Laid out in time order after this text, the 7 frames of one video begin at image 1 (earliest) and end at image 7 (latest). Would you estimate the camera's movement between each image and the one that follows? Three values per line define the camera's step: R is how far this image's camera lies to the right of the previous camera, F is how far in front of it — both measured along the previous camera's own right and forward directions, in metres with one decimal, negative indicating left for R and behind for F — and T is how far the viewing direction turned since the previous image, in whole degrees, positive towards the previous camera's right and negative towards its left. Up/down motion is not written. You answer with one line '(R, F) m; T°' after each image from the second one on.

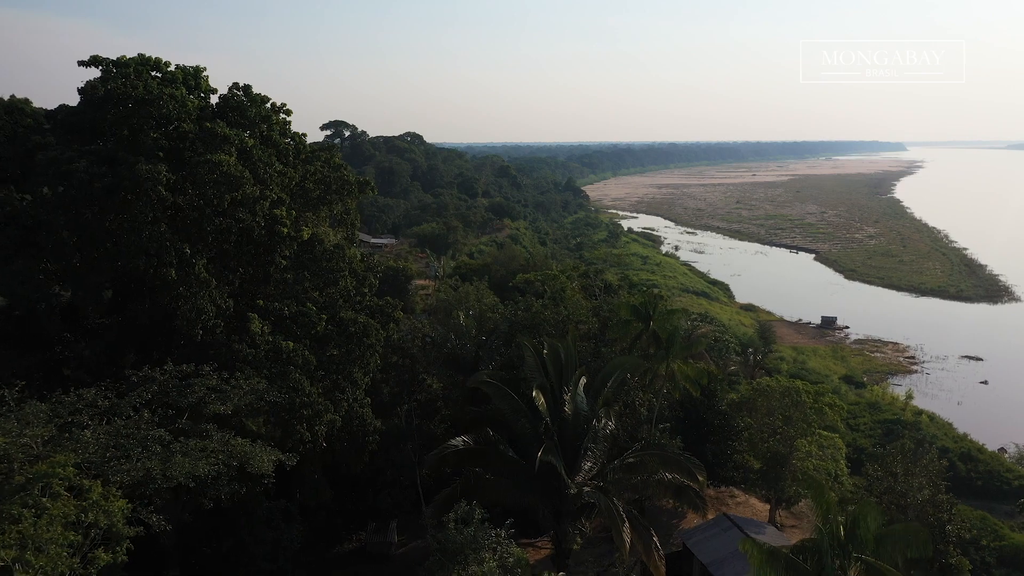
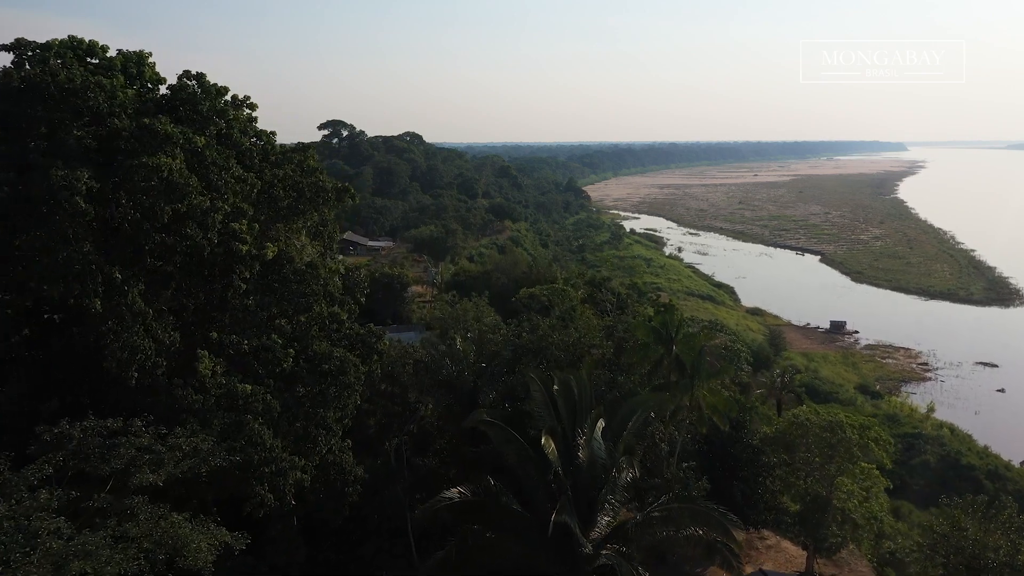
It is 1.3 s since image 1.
(-0.1, +1.7) m; 0°
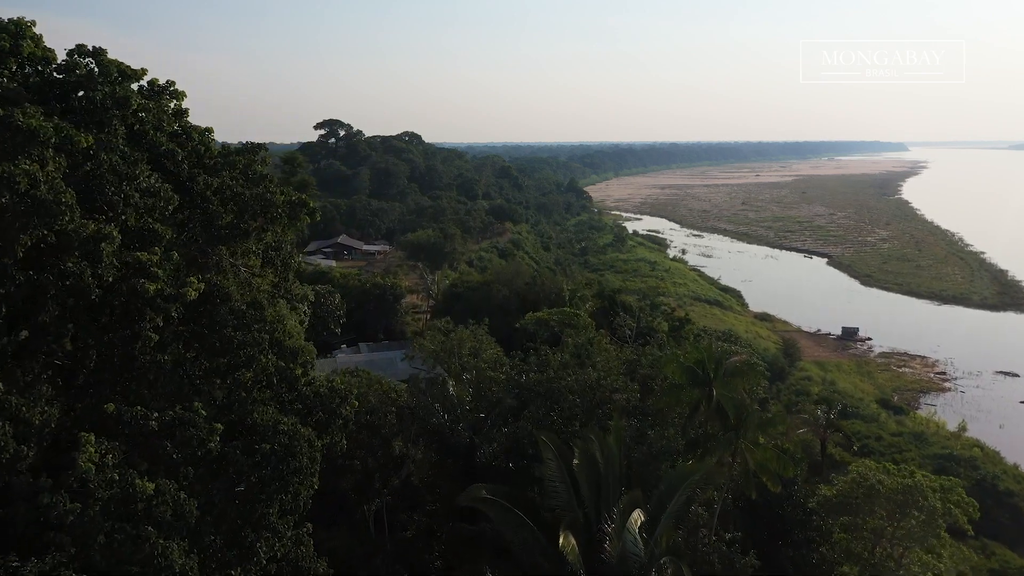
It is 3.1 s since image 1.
(-0.1, +2.2) m; 0°
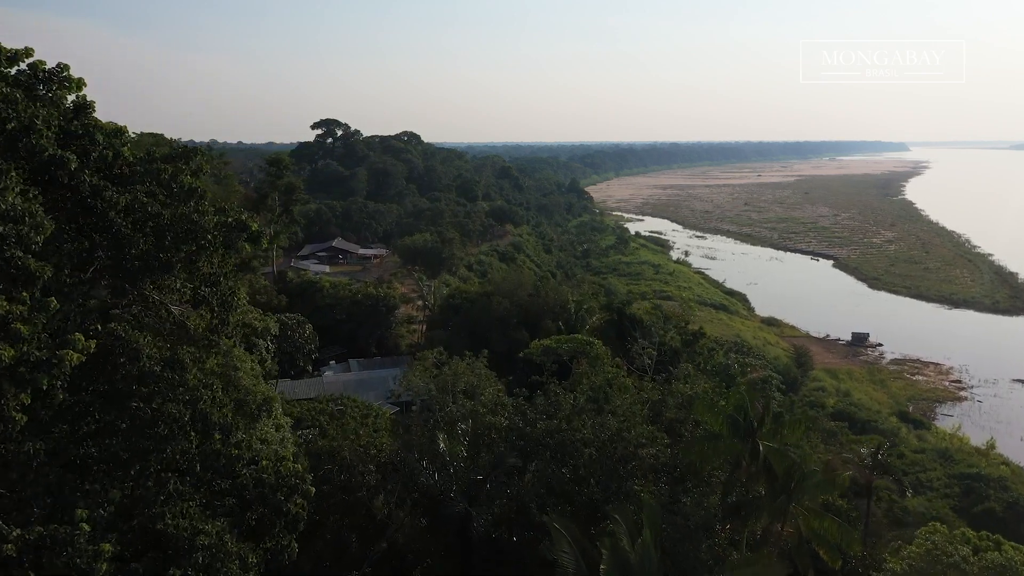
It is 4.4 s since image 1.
(-0.1, +1.8) m; 0°
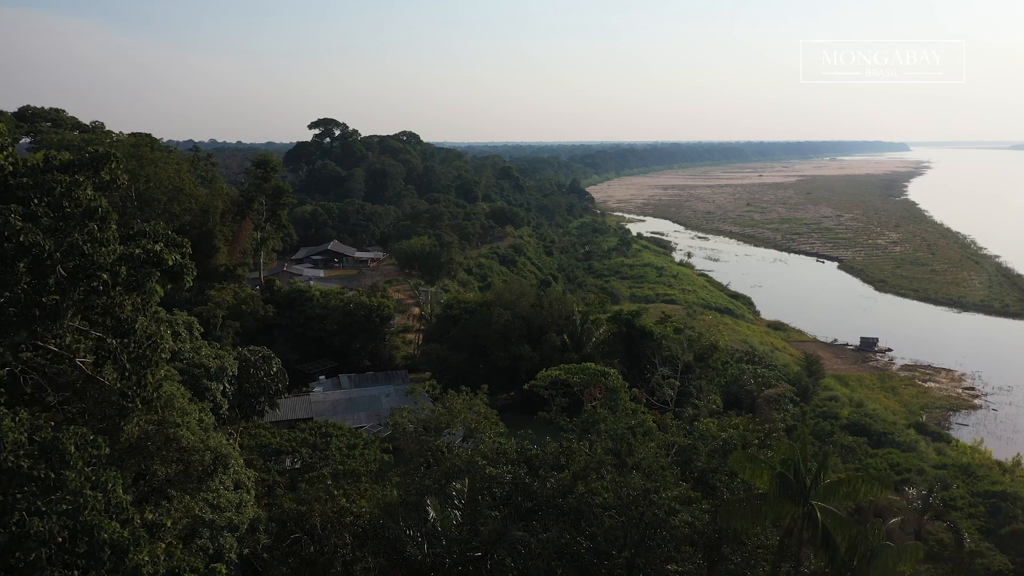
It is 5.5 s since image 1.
(-0.1, +1.5) m; 0°
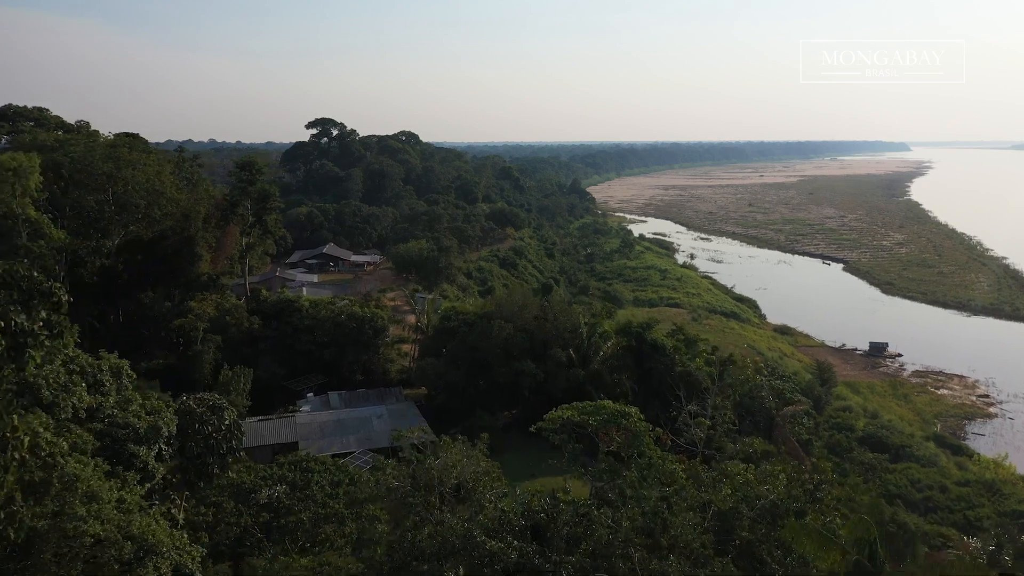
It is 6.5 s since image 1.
(-0.1, +1.5) m; 0°
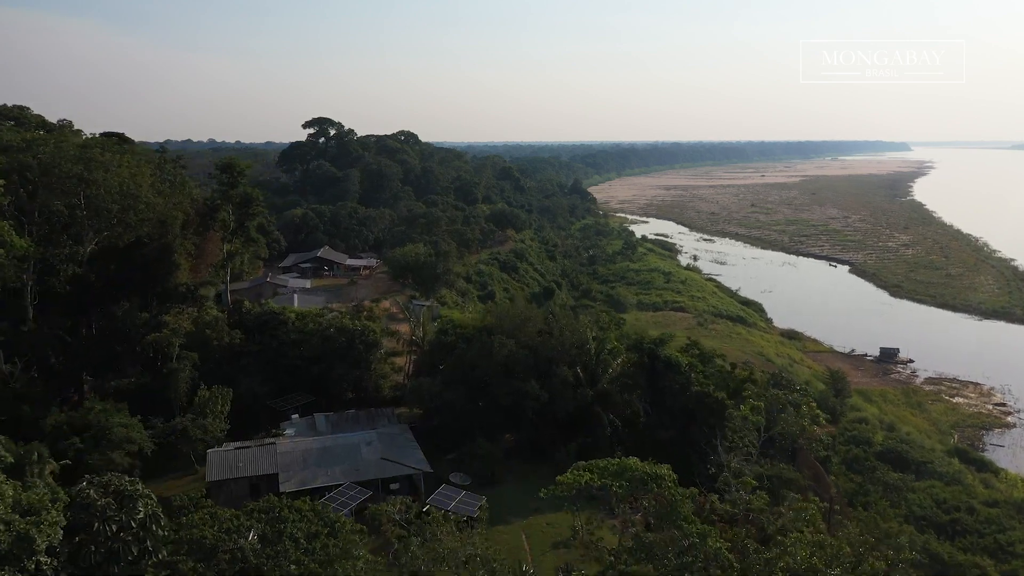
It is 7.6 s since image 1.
(-0.1, +1.6) m; 0°
